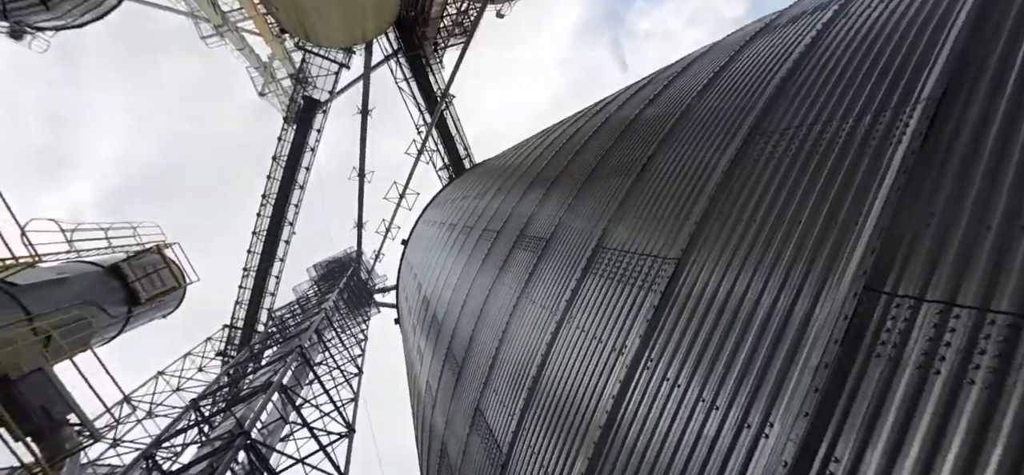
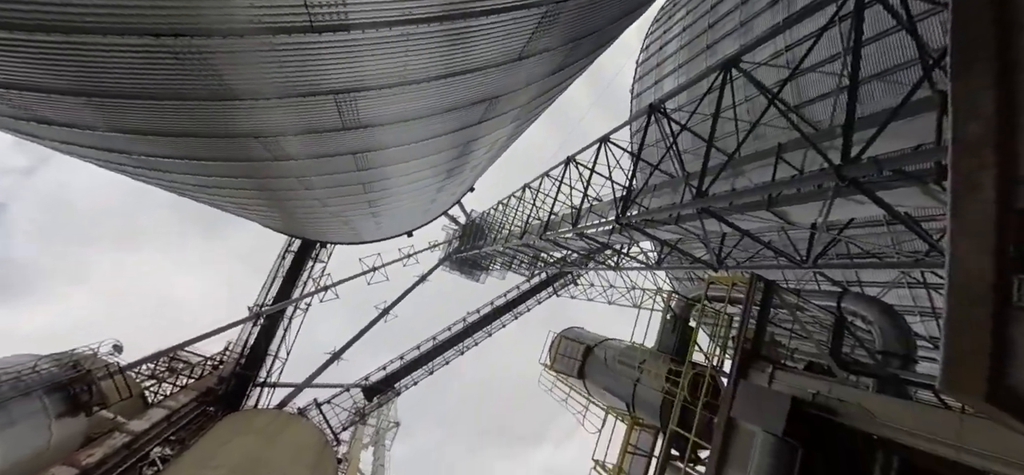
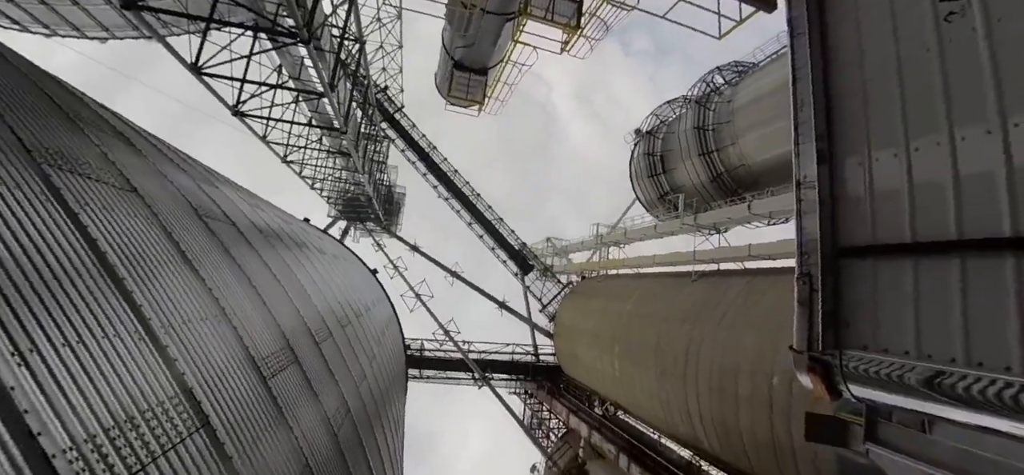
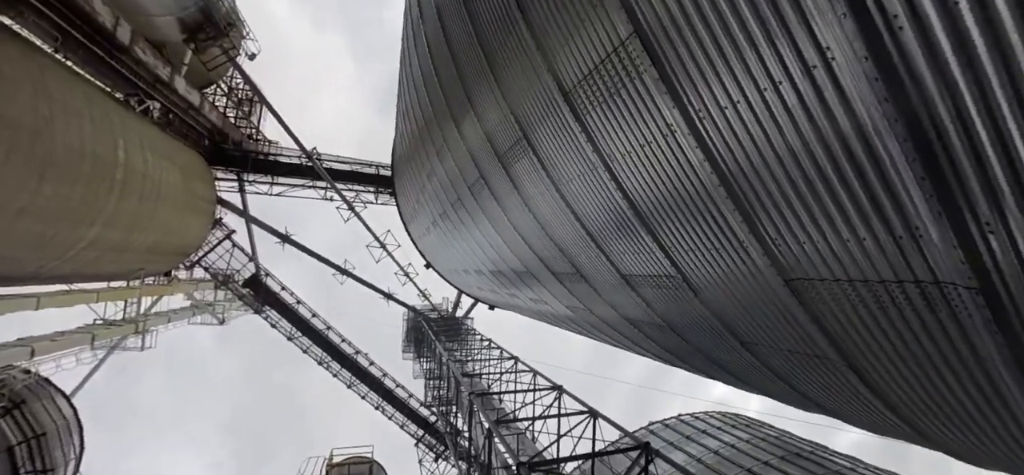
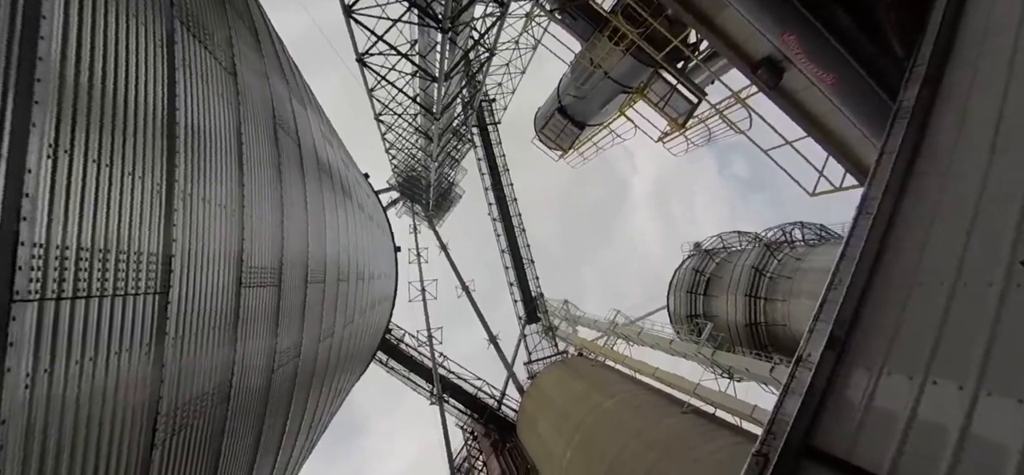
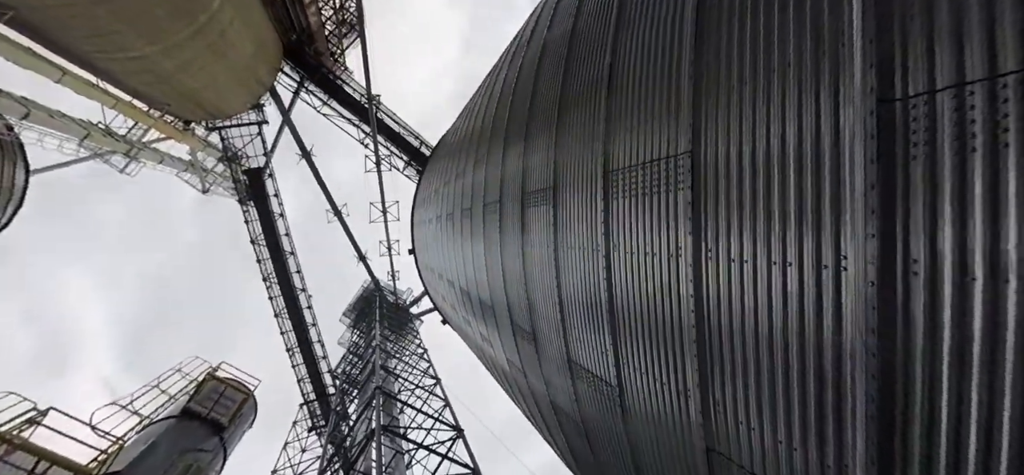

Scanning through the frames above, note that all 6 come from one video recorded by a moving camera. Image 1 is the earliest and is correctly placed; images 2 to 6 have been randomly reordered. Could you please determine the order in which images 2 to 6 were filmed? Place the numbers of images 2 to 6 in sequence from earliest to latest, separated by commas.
6, 4, 2, 5, 3
